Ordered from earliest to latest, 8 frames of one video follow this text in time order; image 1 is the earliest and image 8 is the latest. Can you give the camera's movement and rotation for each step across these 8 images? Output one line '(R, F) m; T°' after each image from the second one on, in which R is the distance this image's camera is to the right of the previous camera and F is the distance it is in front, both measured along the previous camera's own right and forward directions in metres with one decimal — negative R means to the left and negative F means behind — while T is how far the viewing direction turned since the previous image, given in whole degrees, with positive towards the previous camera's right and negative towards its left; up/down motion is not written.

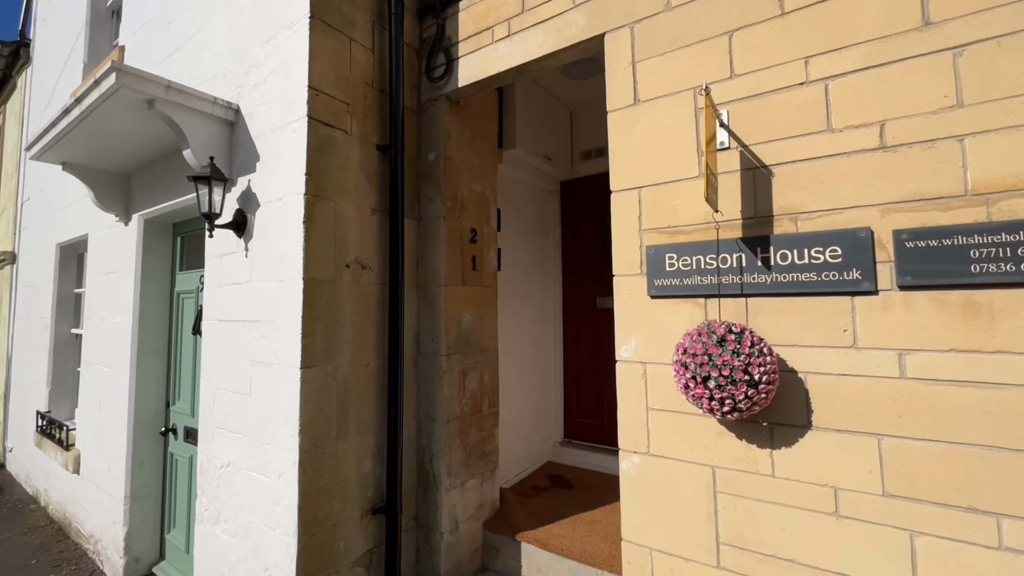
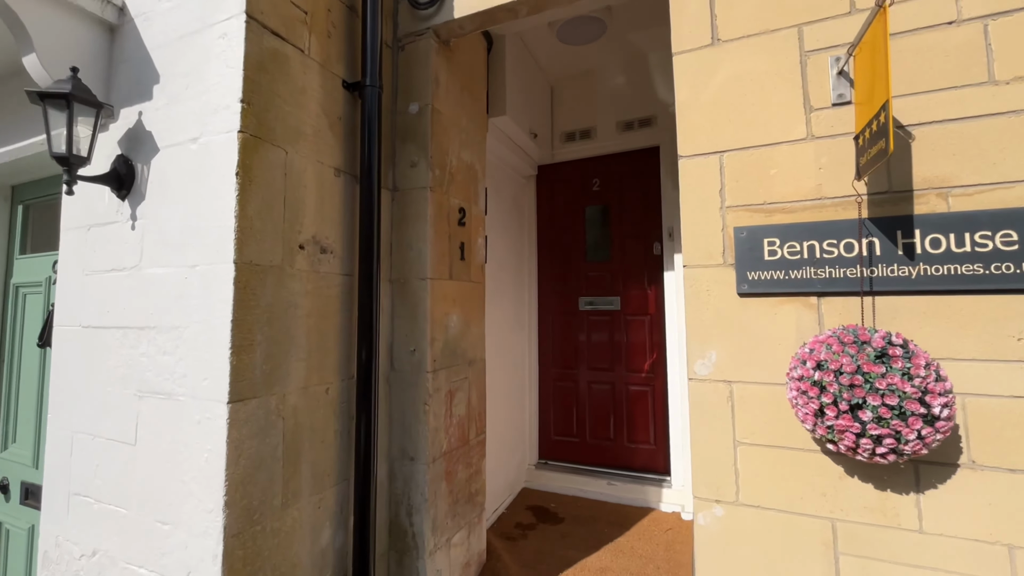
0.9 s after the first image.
(-0.4, +0.6) m; +10°
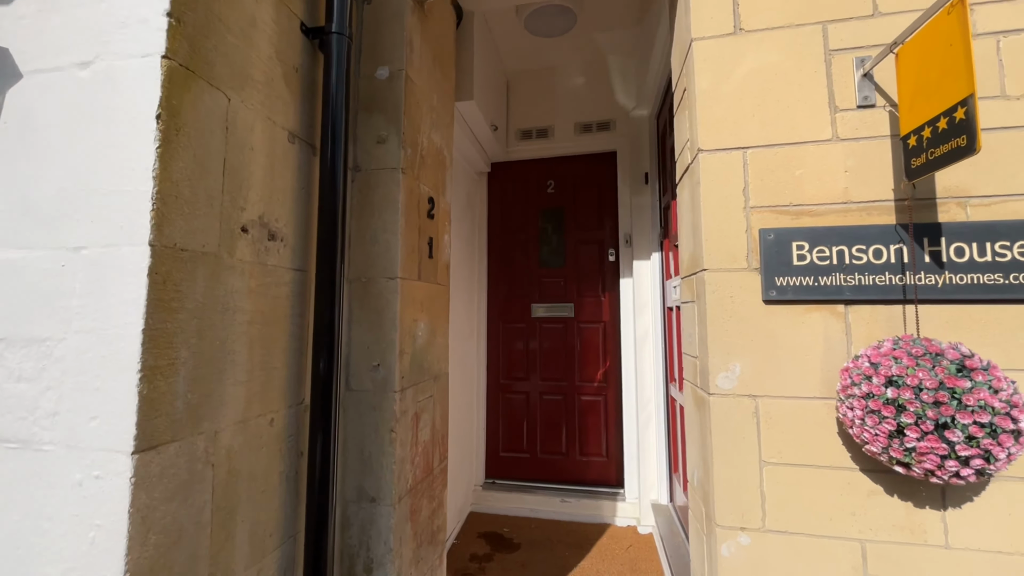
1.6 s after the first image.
(-0.3, +0.3) m; +12°
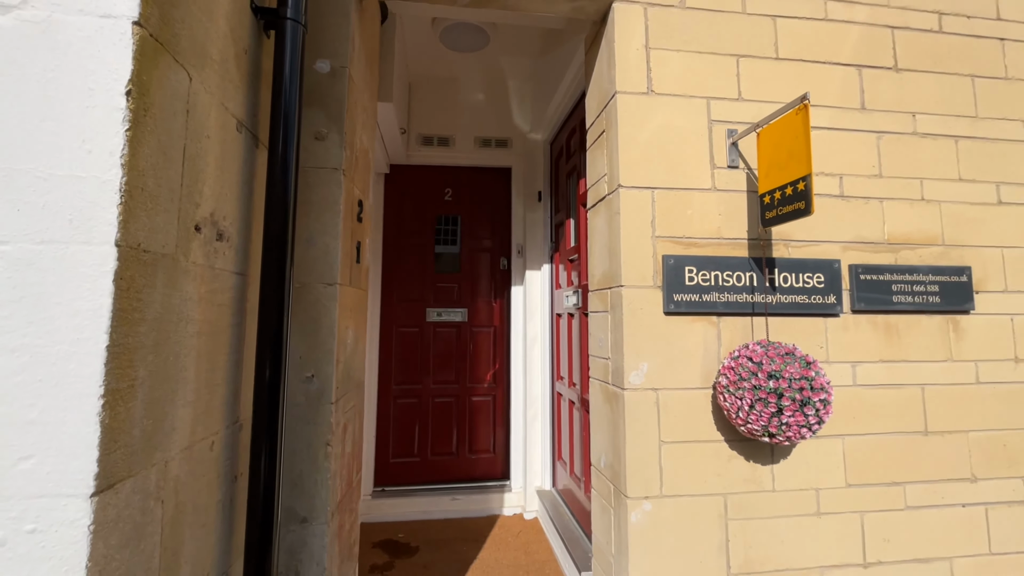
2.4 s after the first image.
(-0.3, 0.0) m; +20°
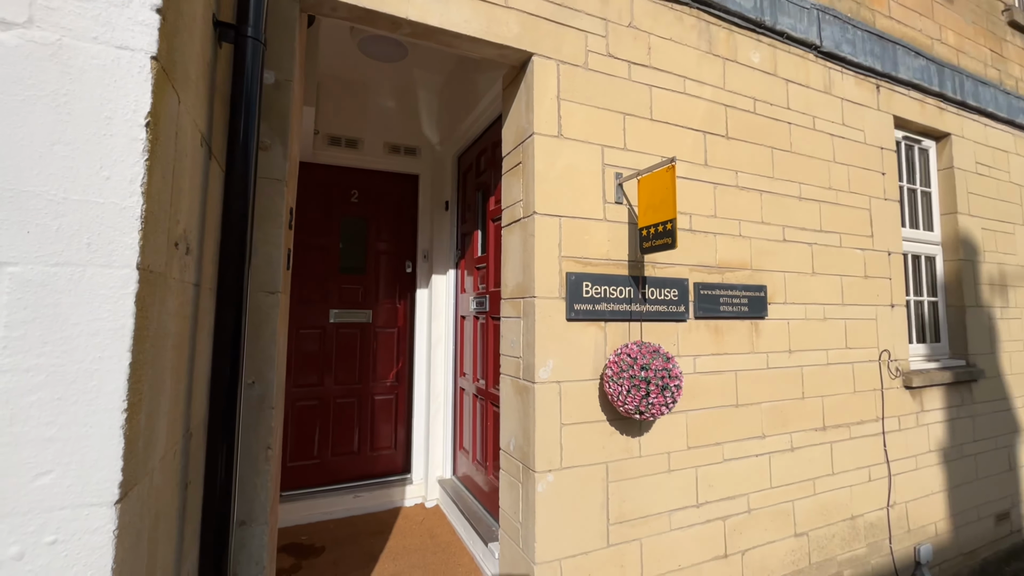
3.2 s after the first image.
(-0.2, -0.2) m; +16°
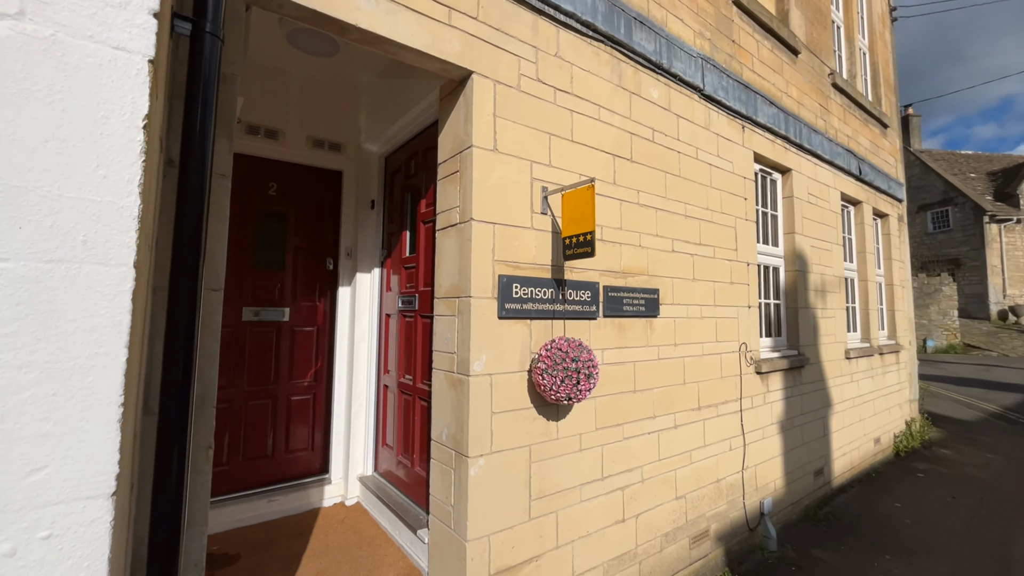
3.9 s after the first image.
(-0.2, -0.2) m; +13°
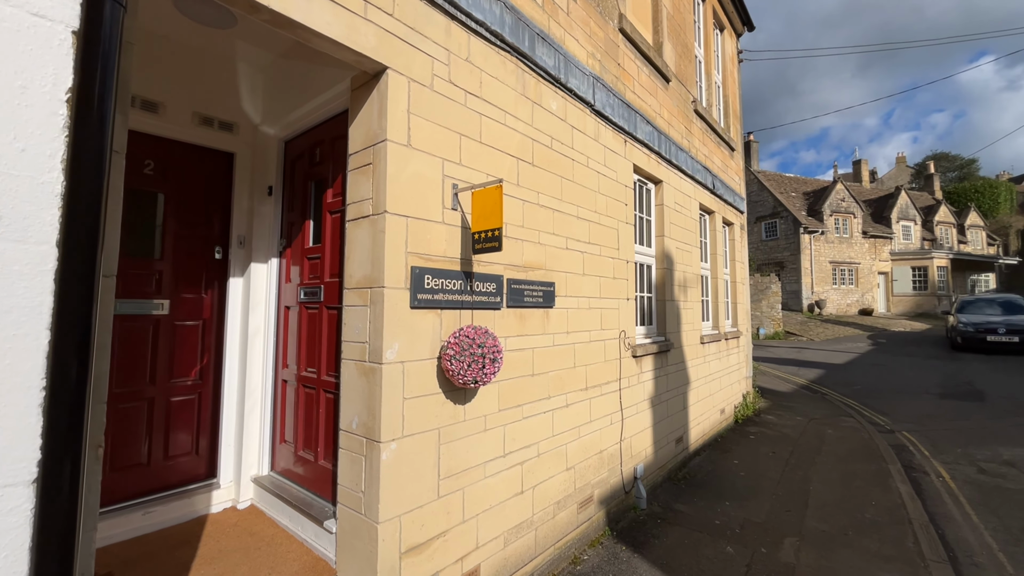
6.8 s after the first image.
(-0.1, -0.1) m; +14°
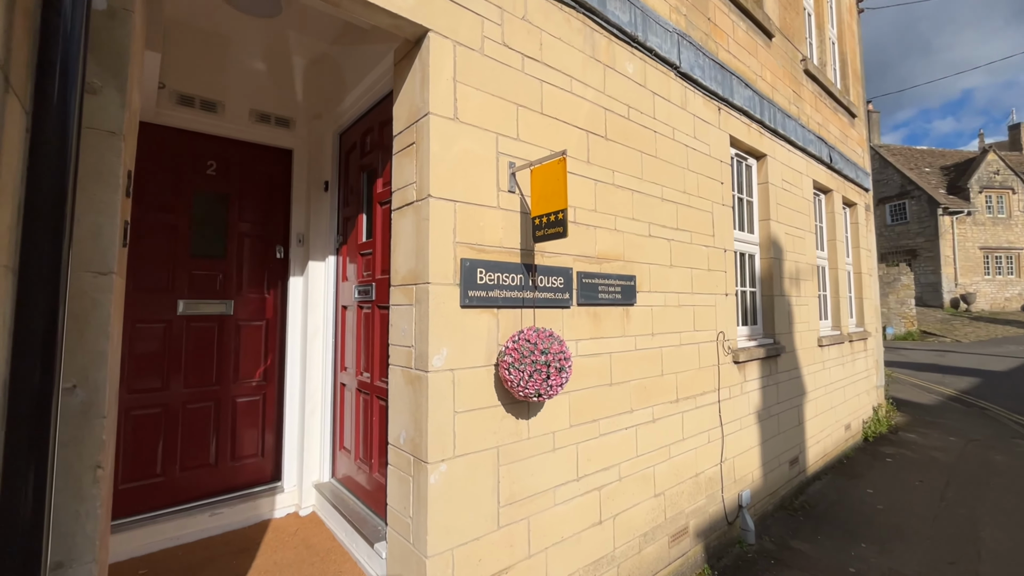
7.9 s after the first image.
(+0.1, +0.4) m; -11°
